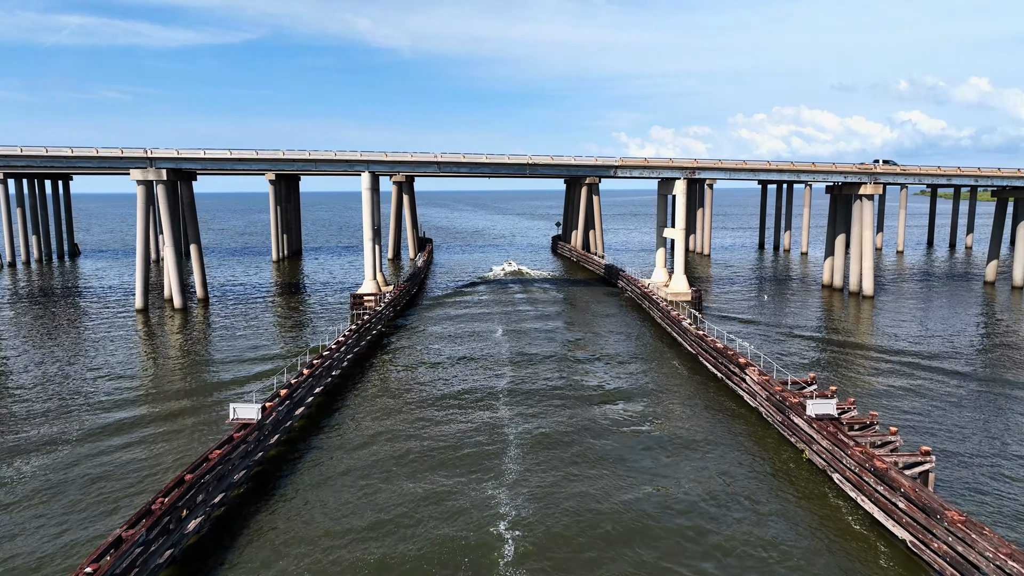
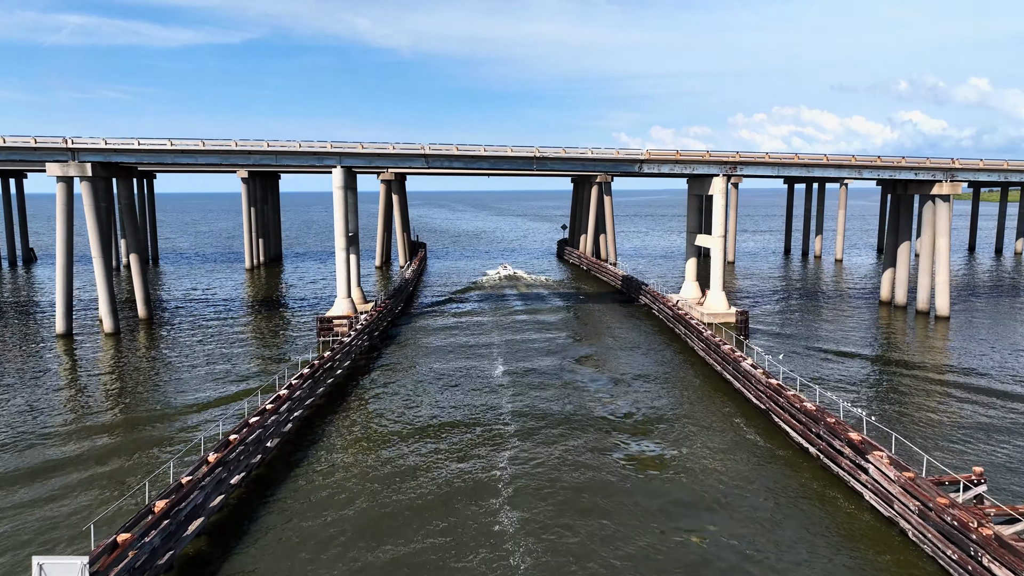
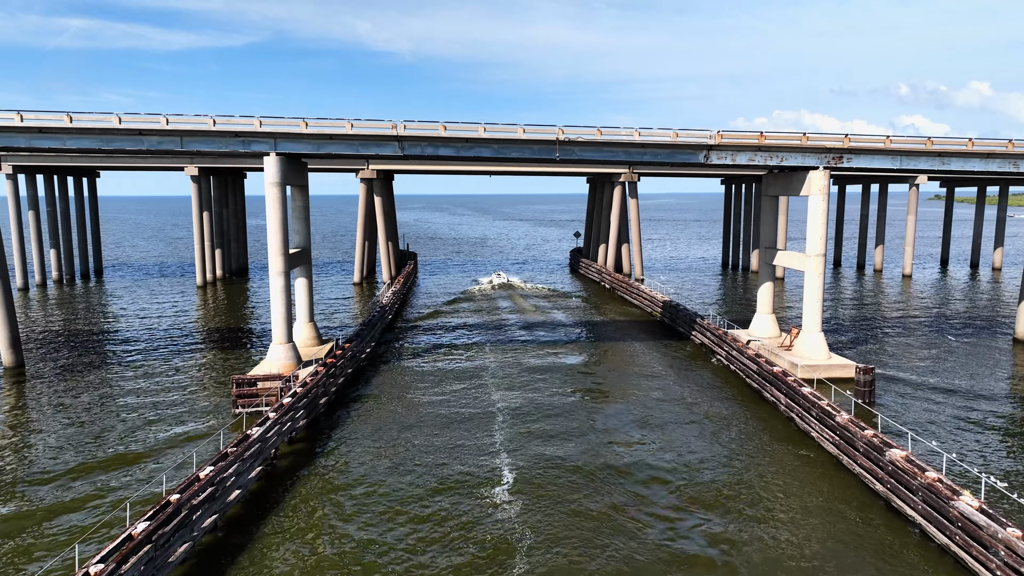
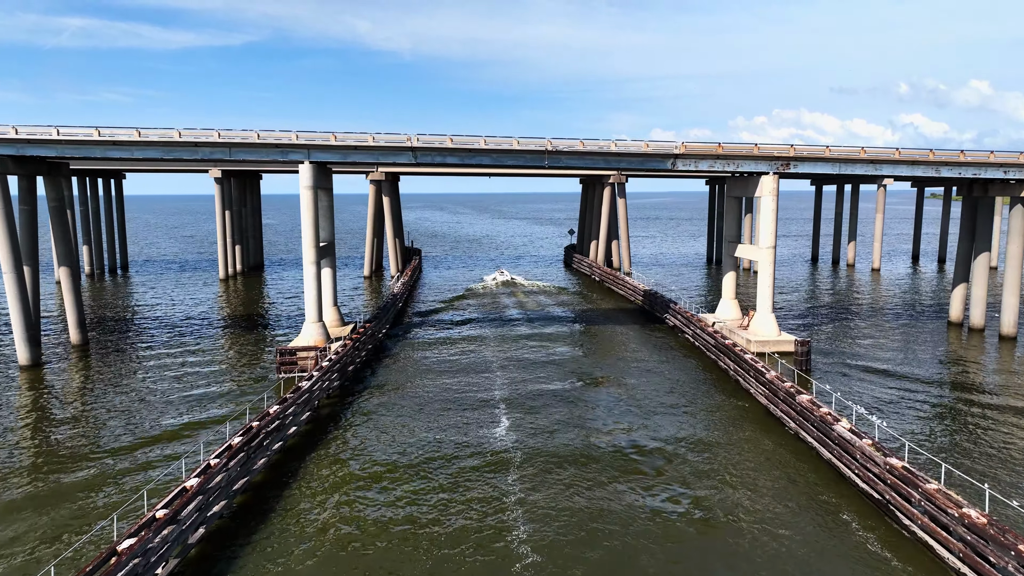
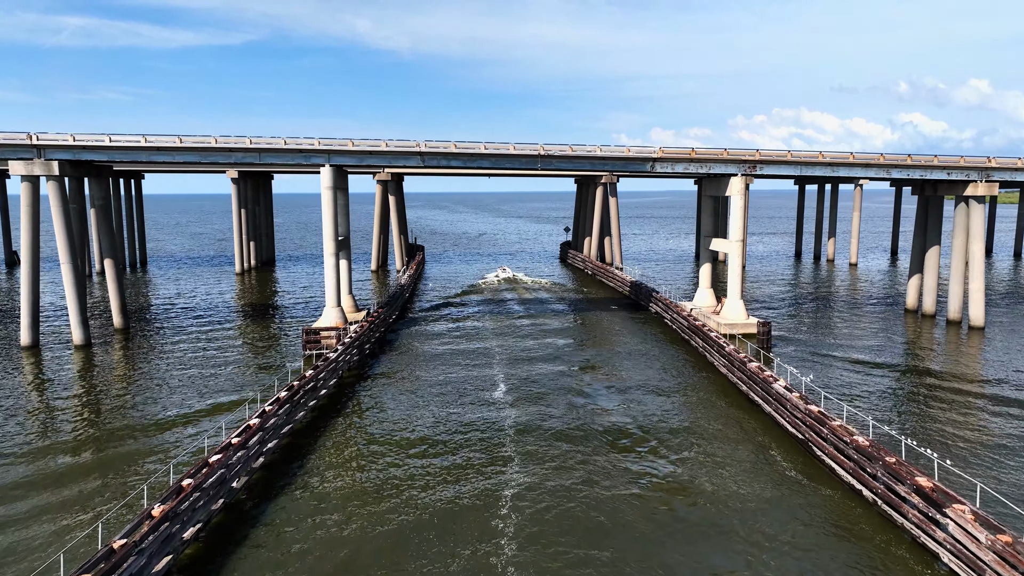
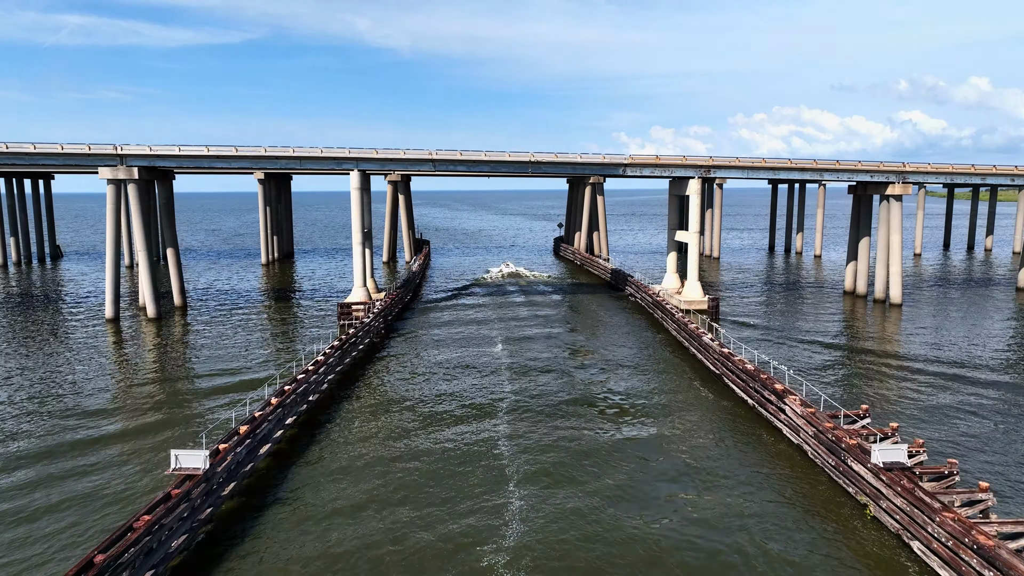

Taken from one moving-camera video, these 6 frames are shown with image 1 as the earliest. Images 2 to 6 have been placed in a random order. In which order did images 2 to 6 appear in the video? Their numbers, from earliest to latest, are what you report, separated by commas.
6, 2, 5, 4, 3
